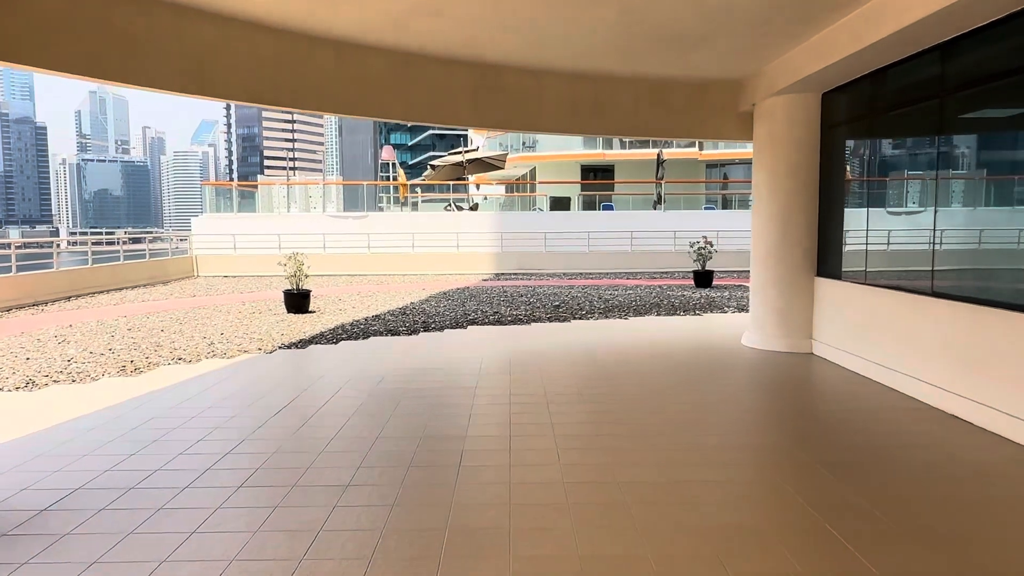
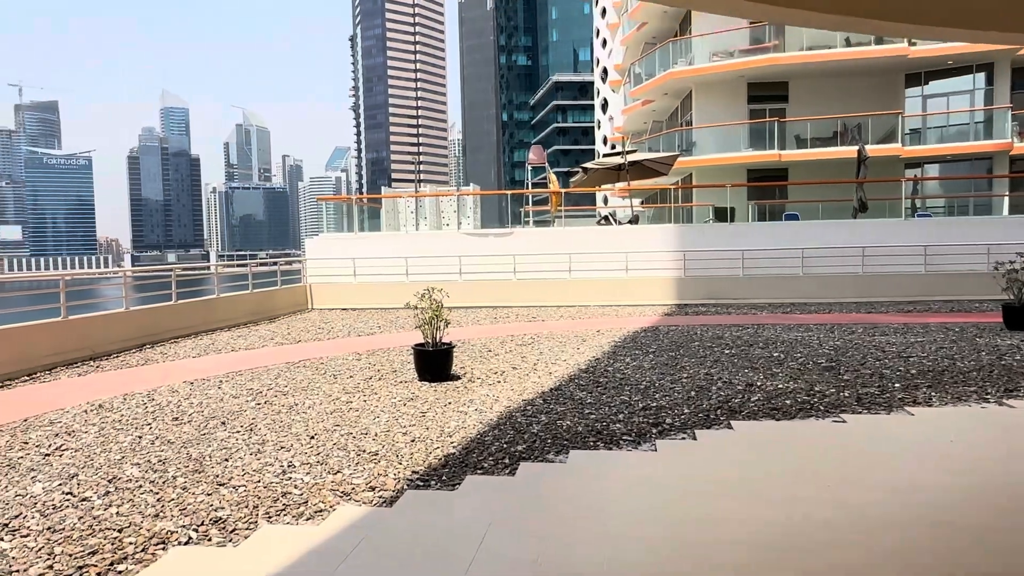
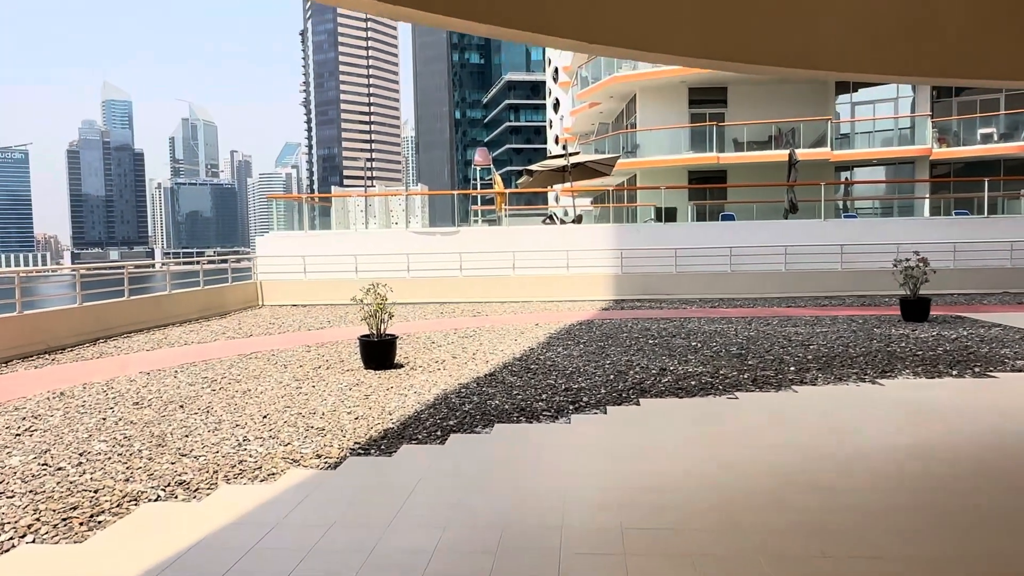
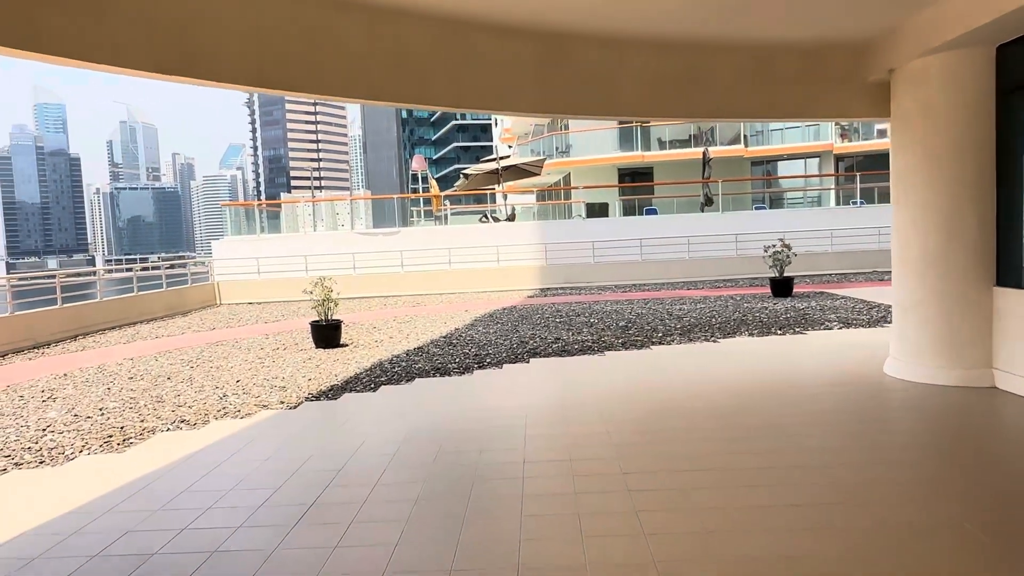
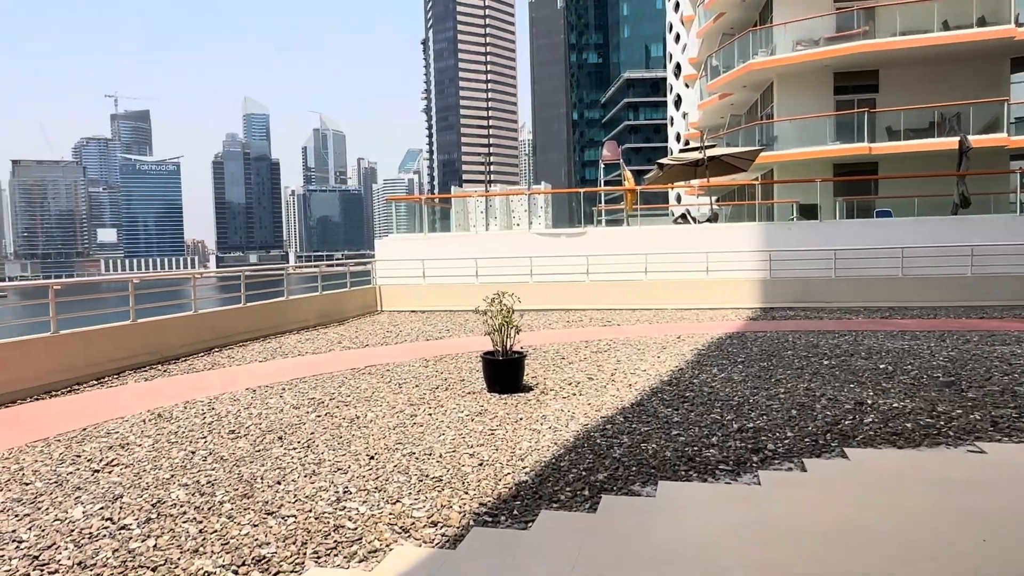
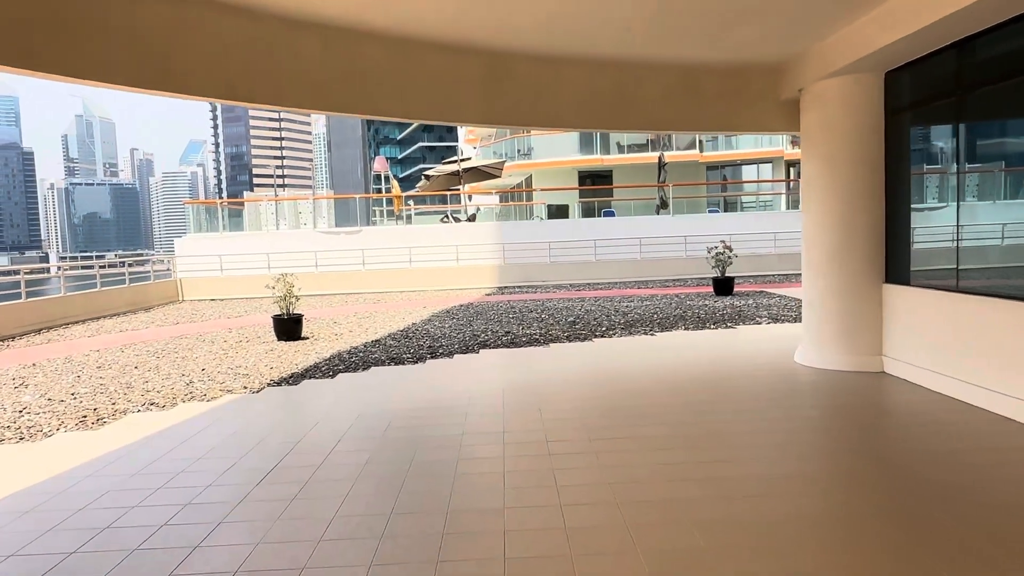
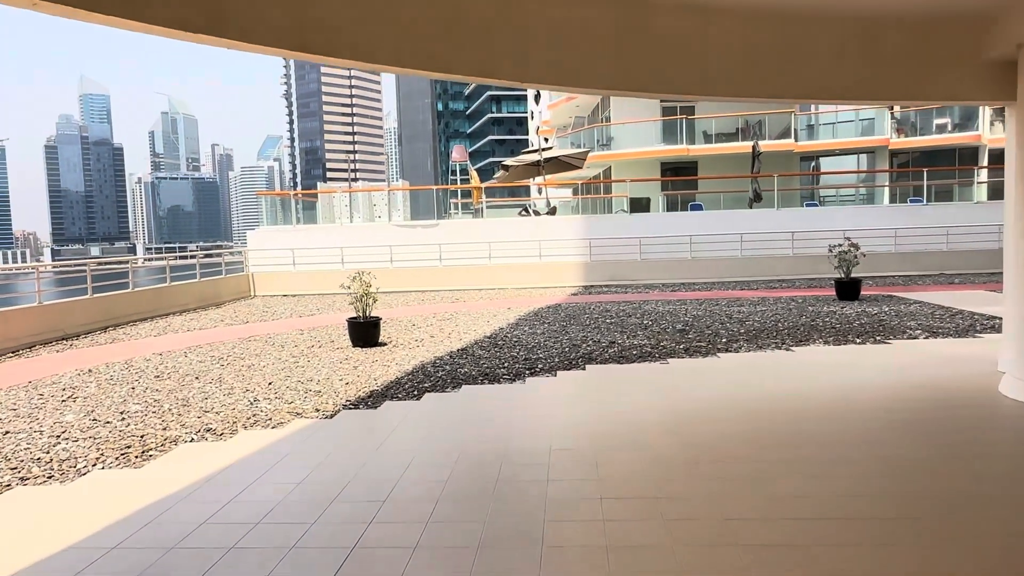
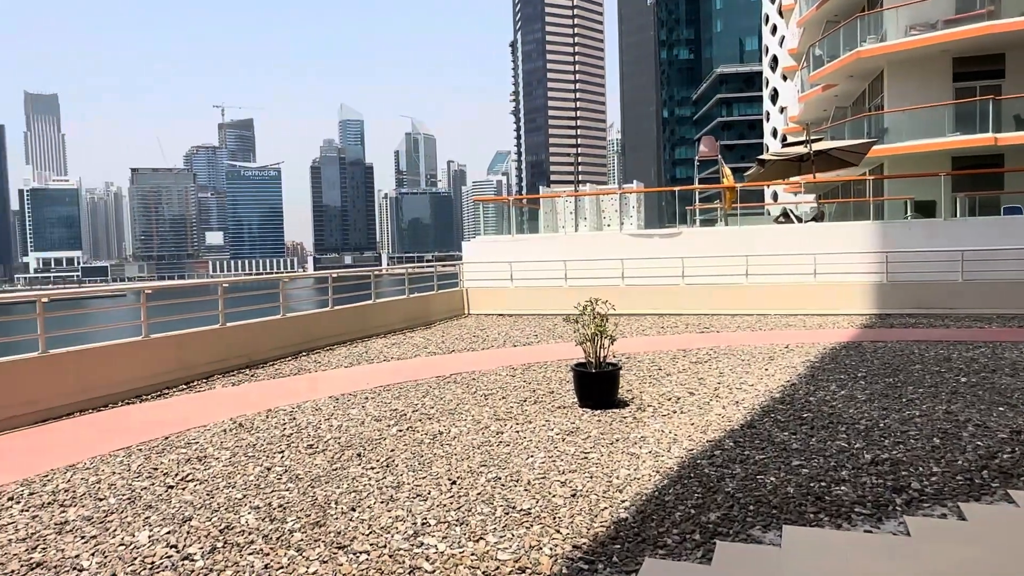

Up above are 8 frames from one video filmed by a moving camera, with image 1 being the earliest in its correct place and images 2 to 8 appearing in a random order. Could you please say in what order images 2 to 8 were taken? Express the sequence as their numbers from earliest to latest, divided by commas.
6, 4, 7, 3, 2, 5, 8
